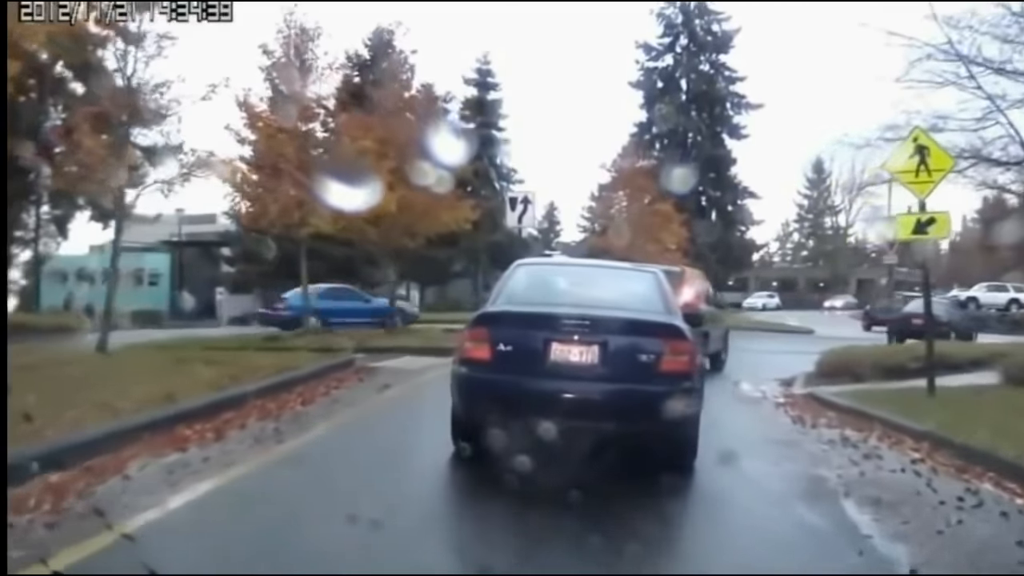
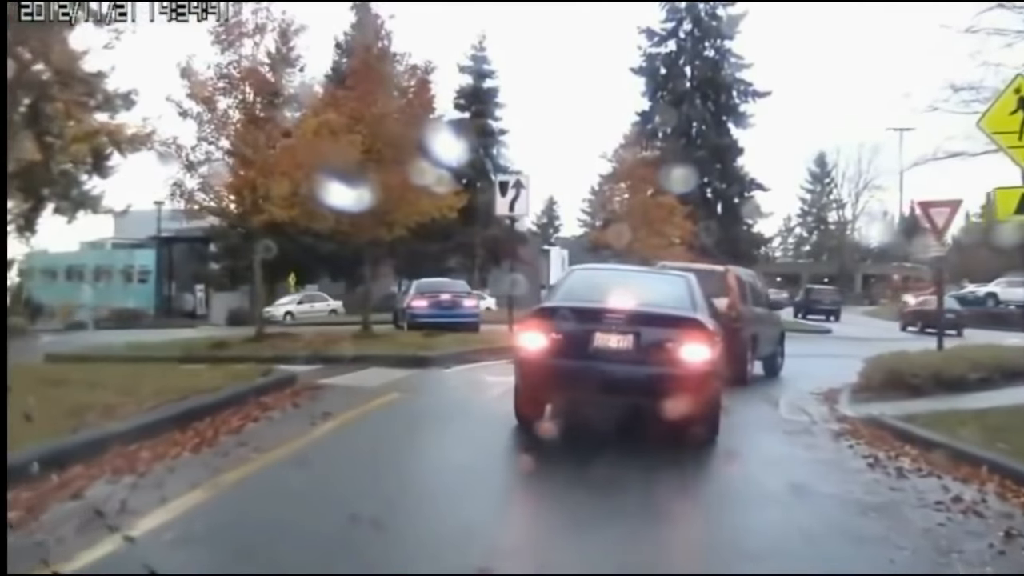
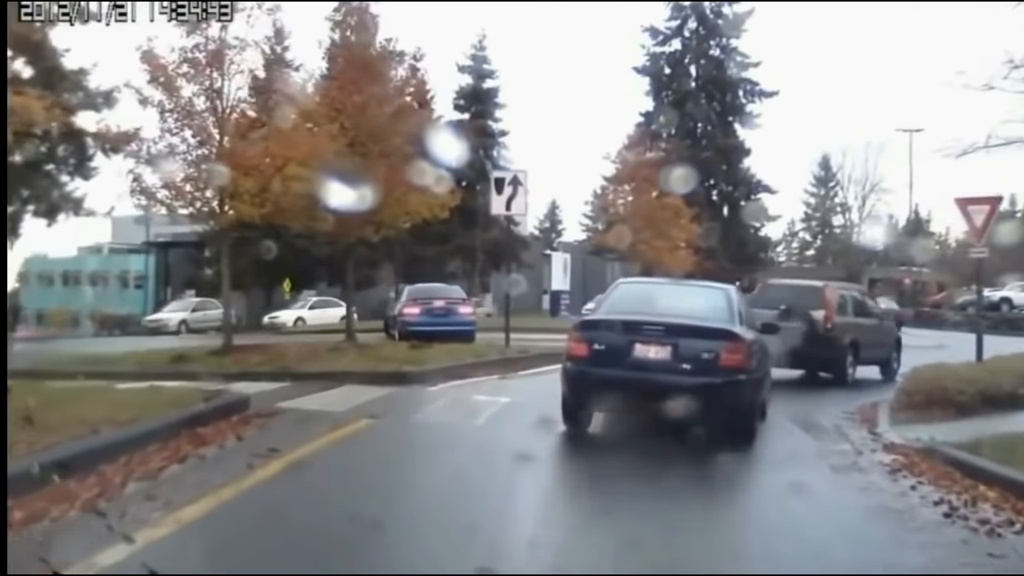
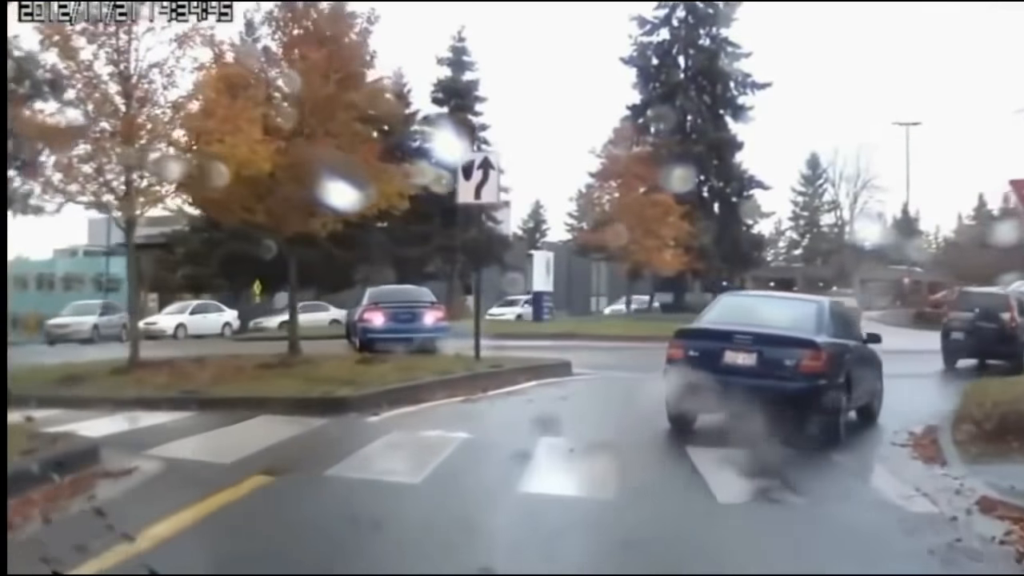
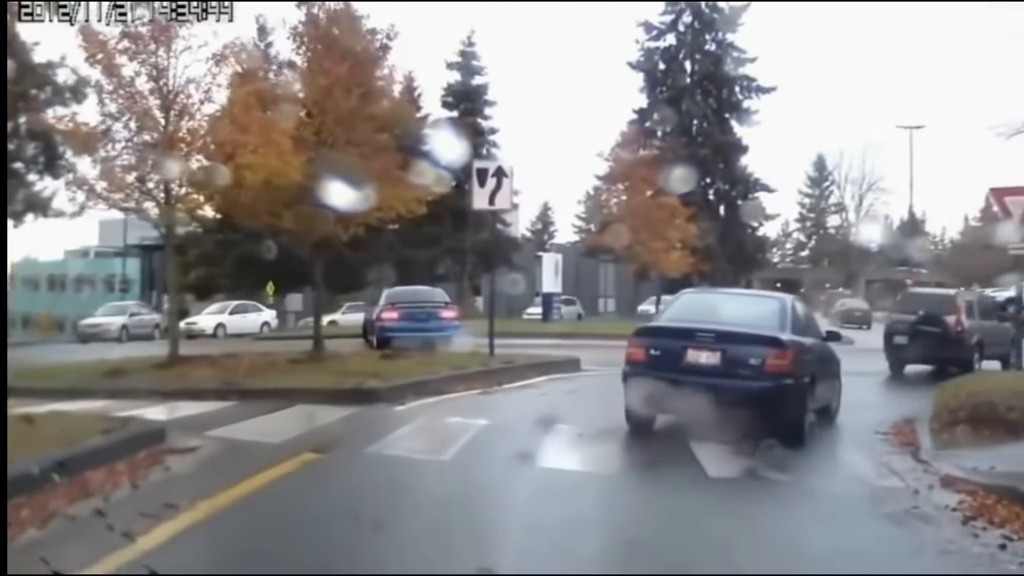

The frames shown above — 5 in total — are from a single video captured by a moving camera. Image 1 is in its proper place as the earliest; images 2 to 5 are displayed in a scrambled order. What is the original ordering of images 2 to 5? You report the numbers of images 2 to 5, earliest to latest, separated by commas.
2, 3, 5, 4
